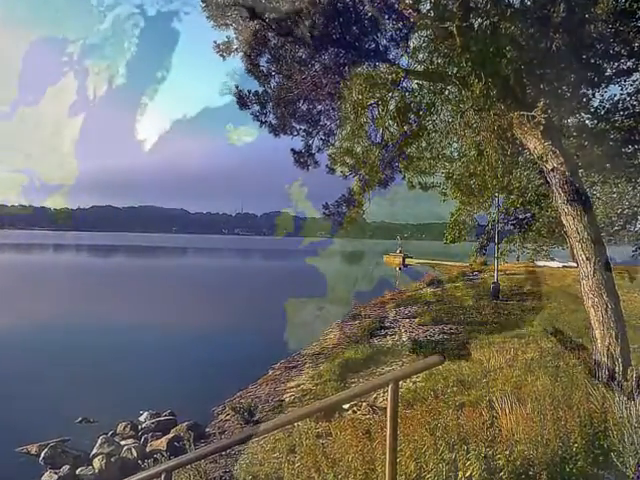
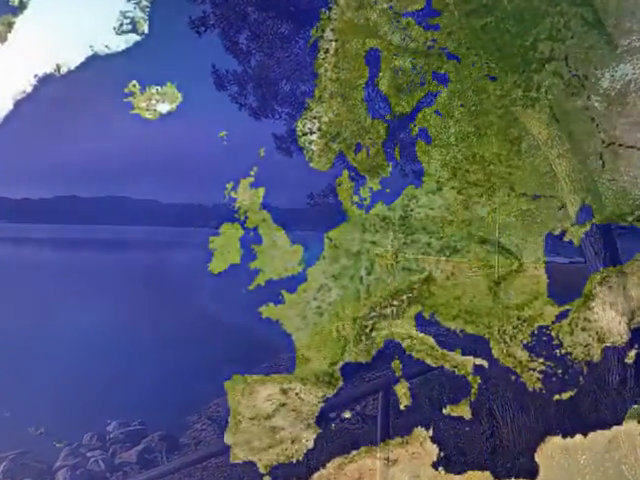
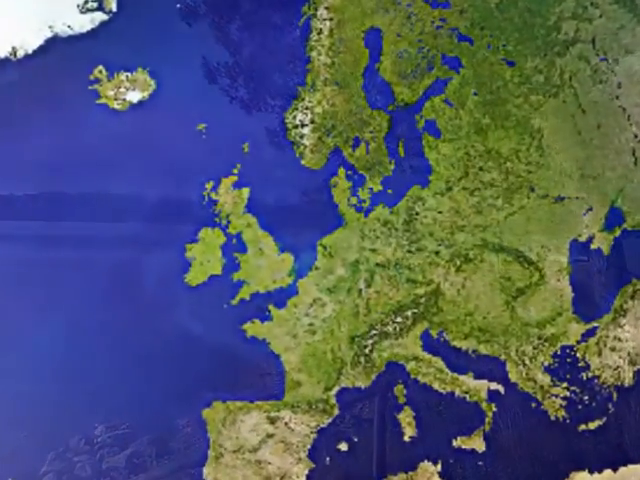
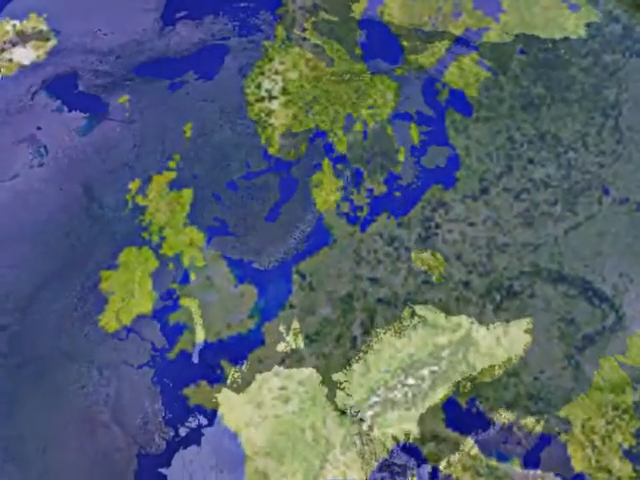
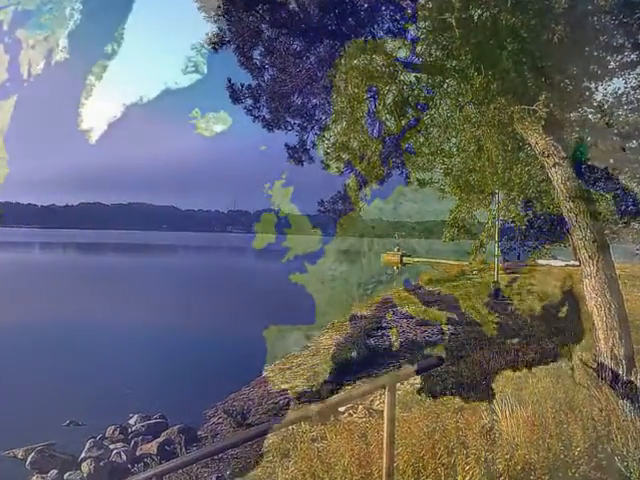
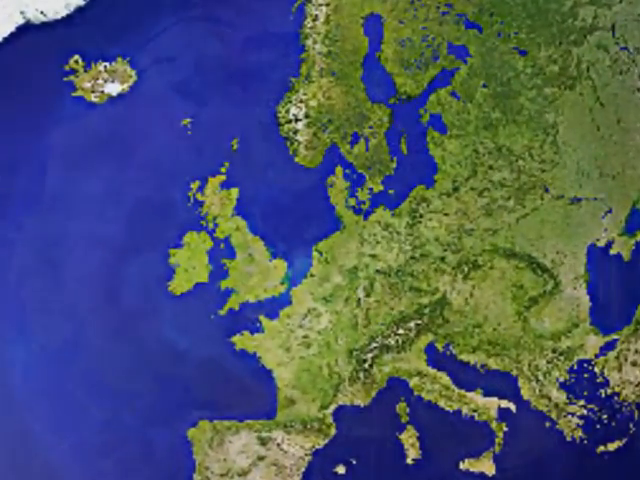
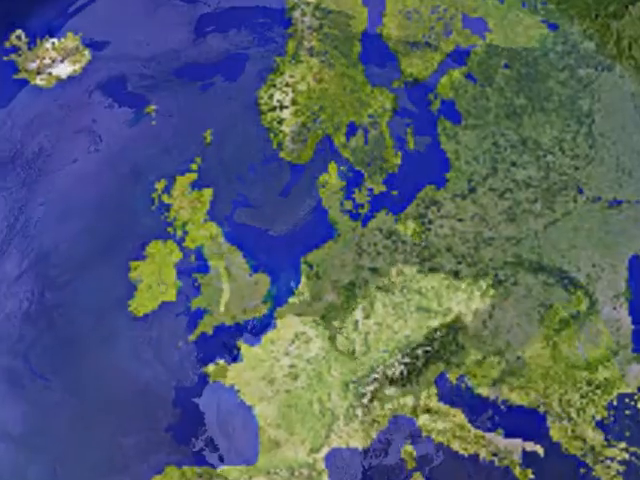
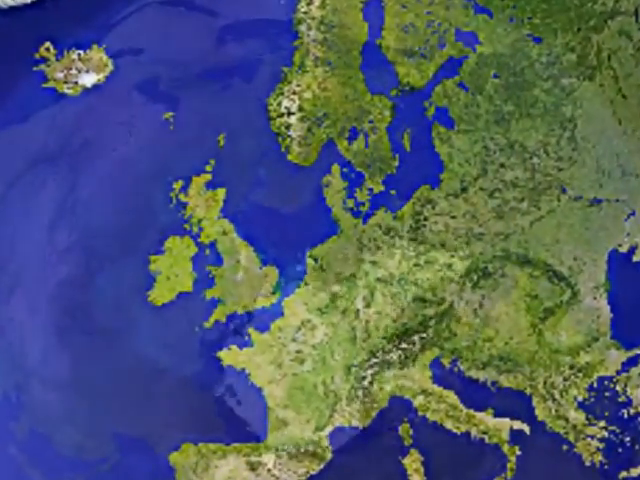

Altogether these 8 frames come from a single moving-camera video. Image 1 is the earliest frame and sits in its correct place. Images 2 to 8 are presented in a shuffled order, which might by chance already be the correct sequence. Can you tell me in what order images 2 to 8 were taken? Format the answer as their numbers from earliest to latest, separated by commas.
5, 2, 3, 6, 8, 7, 4
